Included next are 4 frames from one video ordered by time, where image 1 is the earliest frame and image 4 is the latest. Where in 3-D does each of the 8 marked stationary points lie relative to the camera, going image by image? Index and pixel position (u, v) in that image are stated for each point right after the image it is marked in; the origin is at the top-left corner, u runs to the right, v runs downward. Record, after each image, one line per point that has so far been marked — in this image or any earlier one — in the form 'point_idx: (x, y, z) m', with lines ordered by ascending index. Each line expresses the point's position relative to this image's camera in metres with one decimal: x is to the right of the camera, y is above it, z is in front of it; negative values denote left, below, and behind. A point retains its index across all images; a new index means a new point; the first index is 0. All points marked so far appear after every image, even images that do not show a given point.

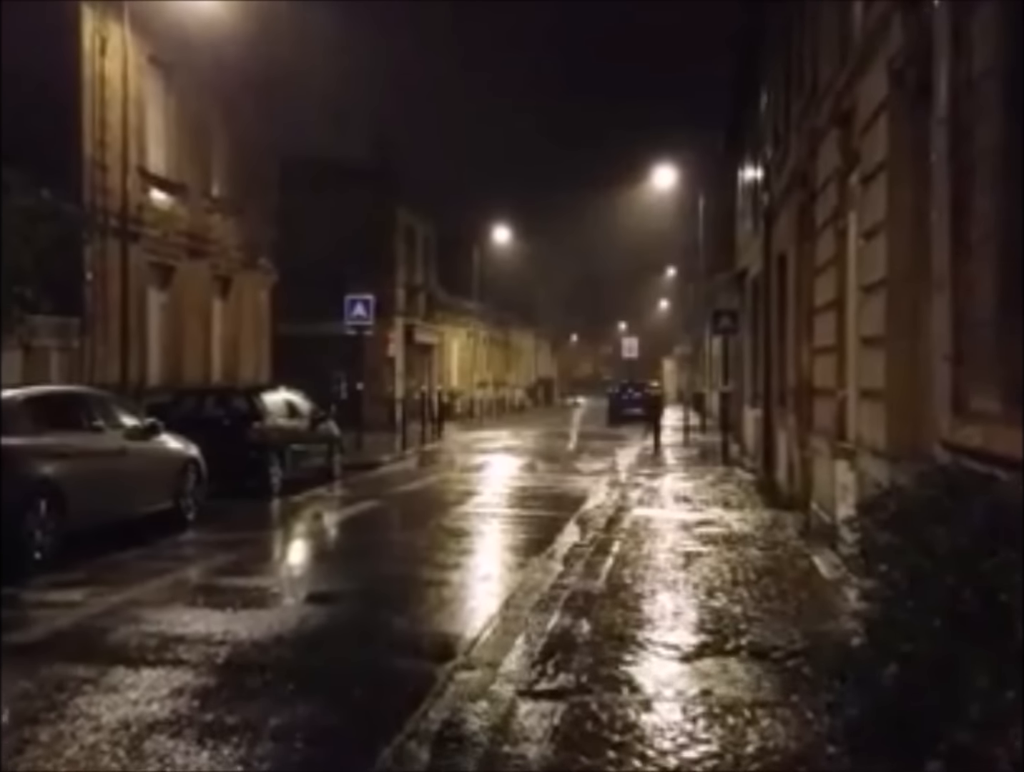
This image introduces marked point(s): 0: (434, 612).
0: (-0.5, -1.6, +11.2) m
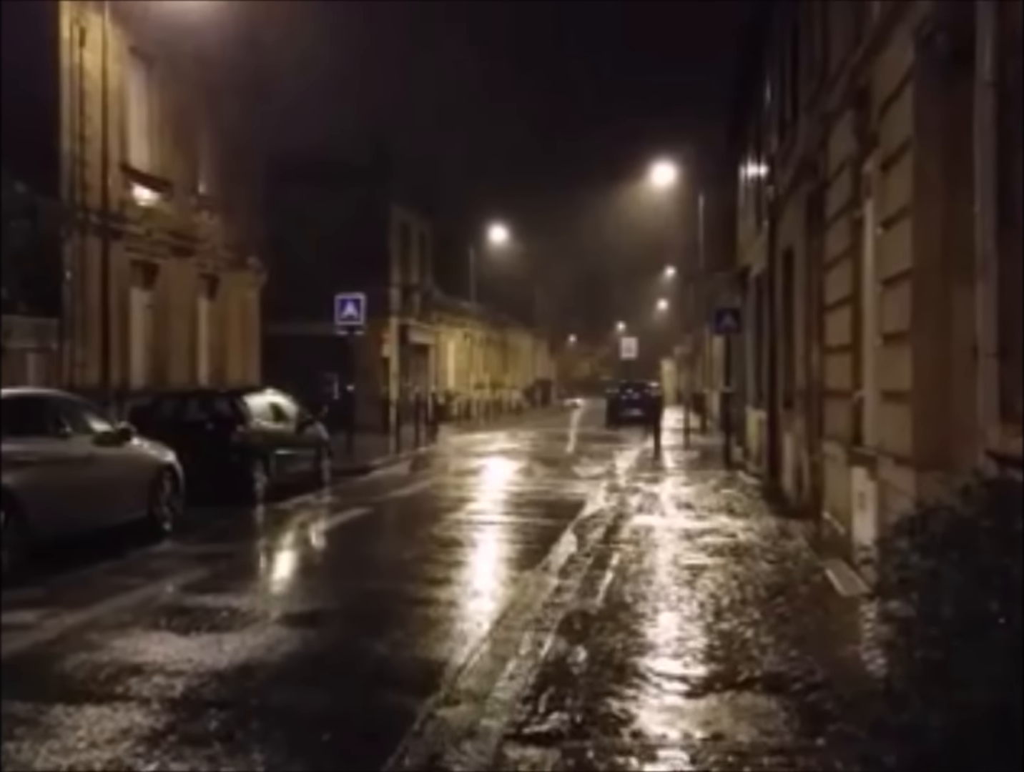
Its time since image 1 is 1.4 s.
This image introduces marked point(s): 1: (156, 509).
0: (-0.6, -1.7, +10.3) m
1: (-3.9, -1.4, +17.2) m
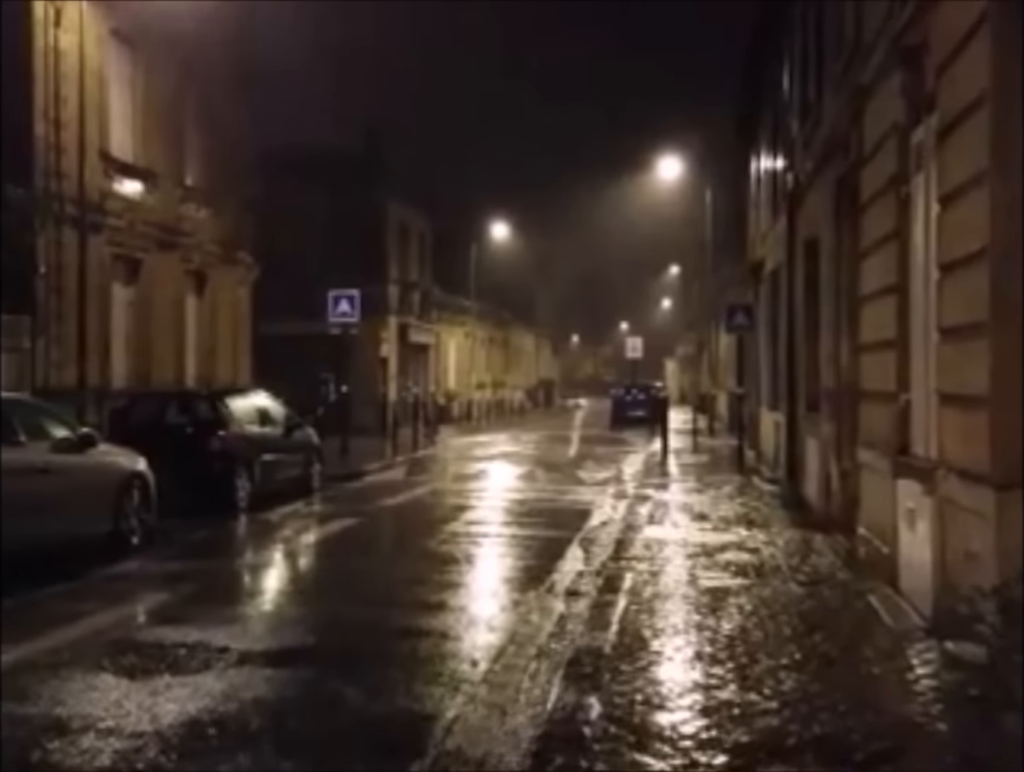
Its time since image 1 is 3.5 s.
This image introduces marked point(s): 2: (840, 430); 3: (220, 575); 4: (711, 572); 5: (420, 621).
0: (-0.6, -1.7, +8.8) m
1: (-3.9, -1.4, +15.7) m
2: (+3.3, -0.4, +15.5) m
3: (-2.7, -1.7, +14.3) m
4: (+1.7, -1.6, +13.2) m
5: (-0.7, -1.7, +11.0) m
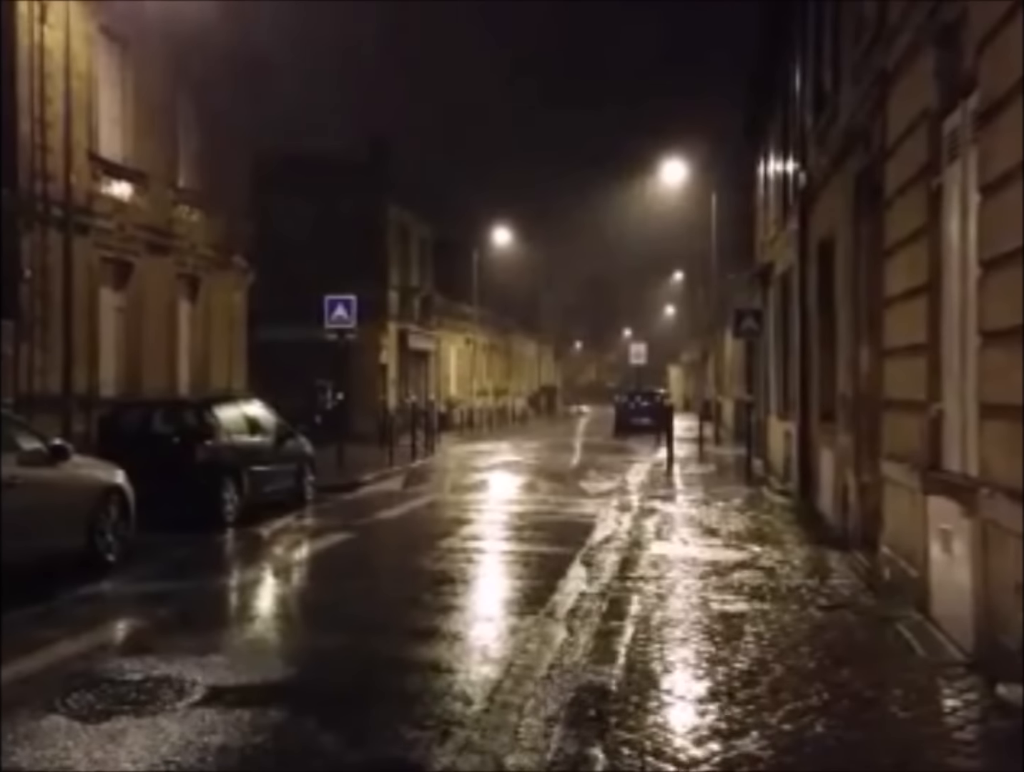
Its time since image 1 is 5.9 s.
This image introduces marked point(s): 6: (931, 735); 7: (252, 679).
0: (-0.6, -1.7, +7.9) m
1: (-3.9, -1.5, +14.8) m
2: (+3.3, -0.5, +14.6) m
3: (-2.7, -1.8, +13.4) m
4: (+1.7, -1.7, +12.4) m
5: (-0.7, -1.7, +10.1) m
6: (+2.0, -1.6, +7.2) m
7: (-1.6, -1.7, +9.2) m
